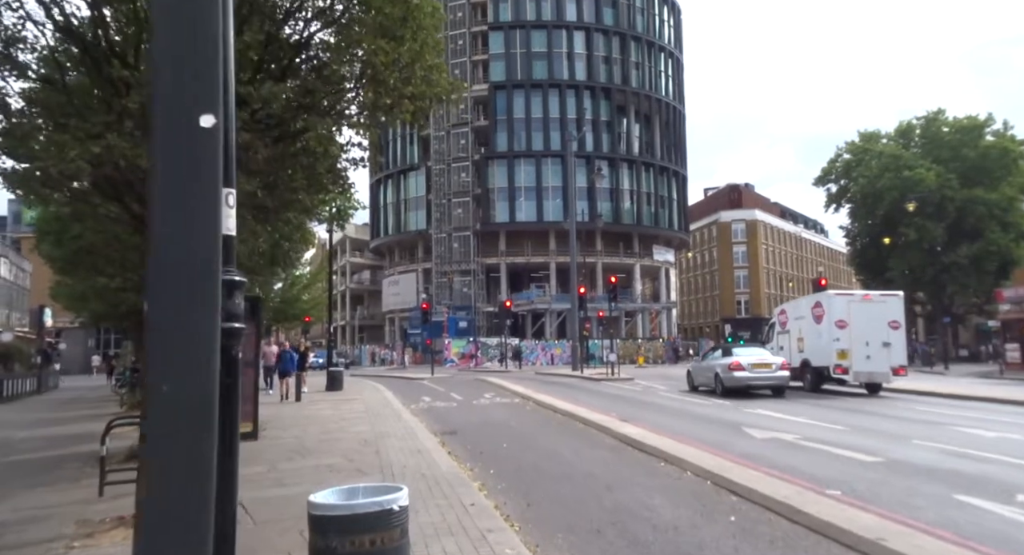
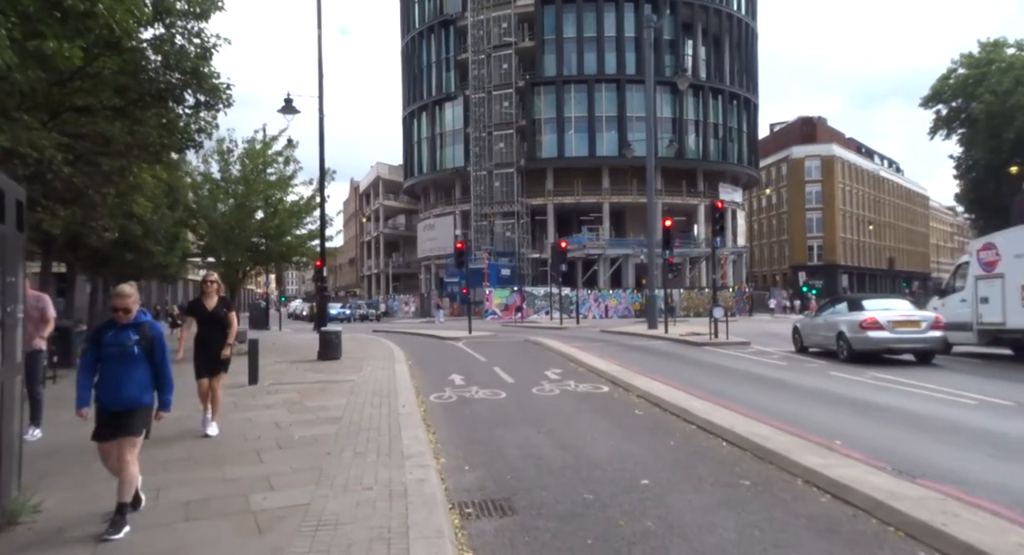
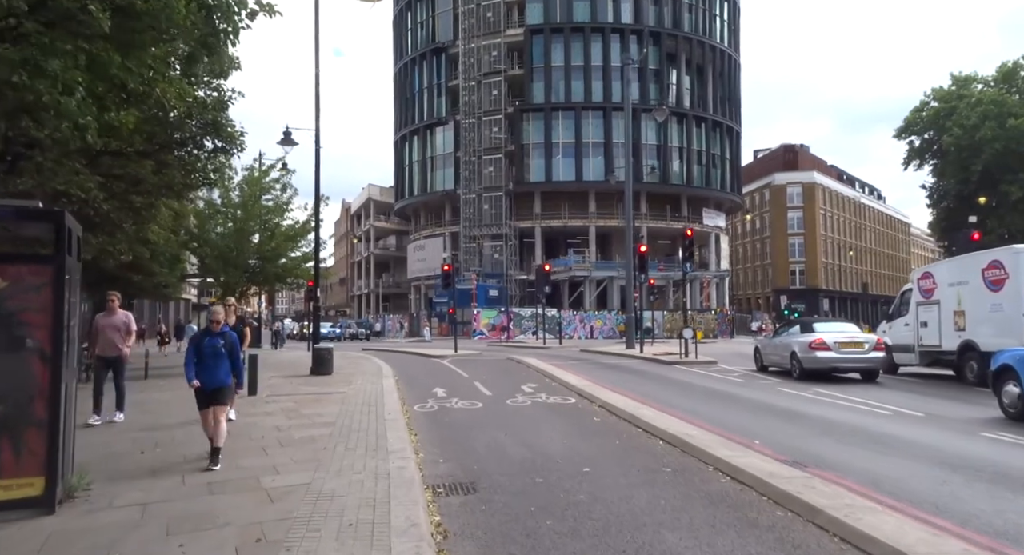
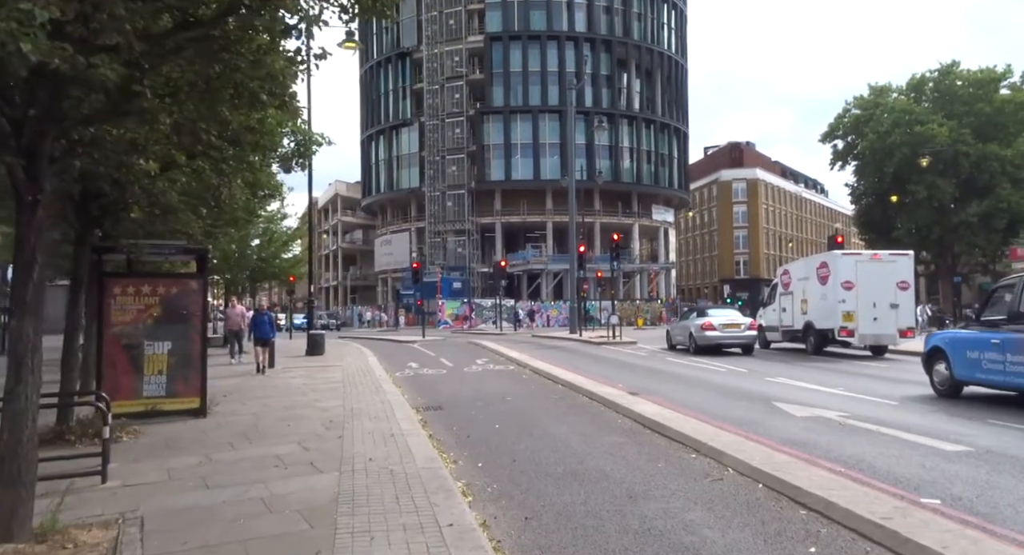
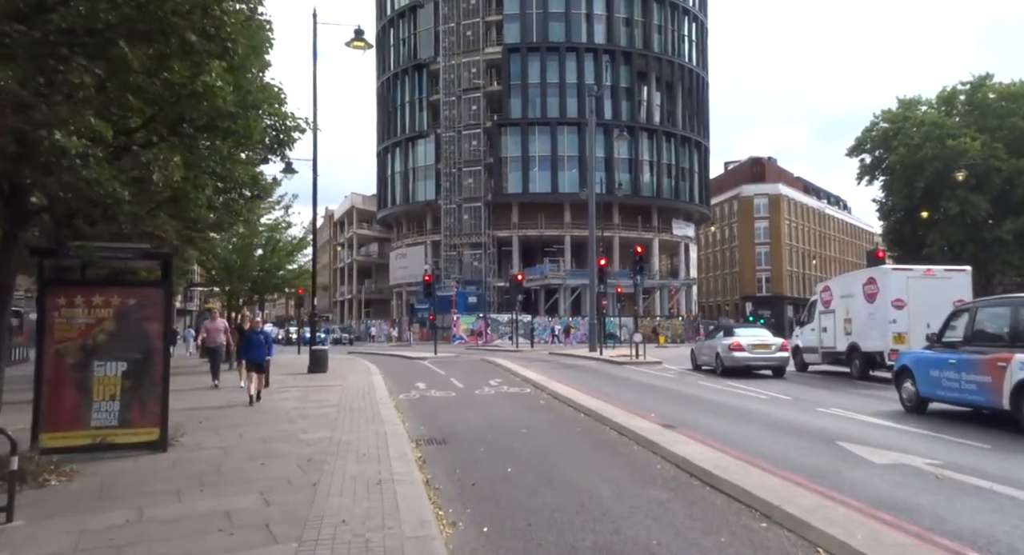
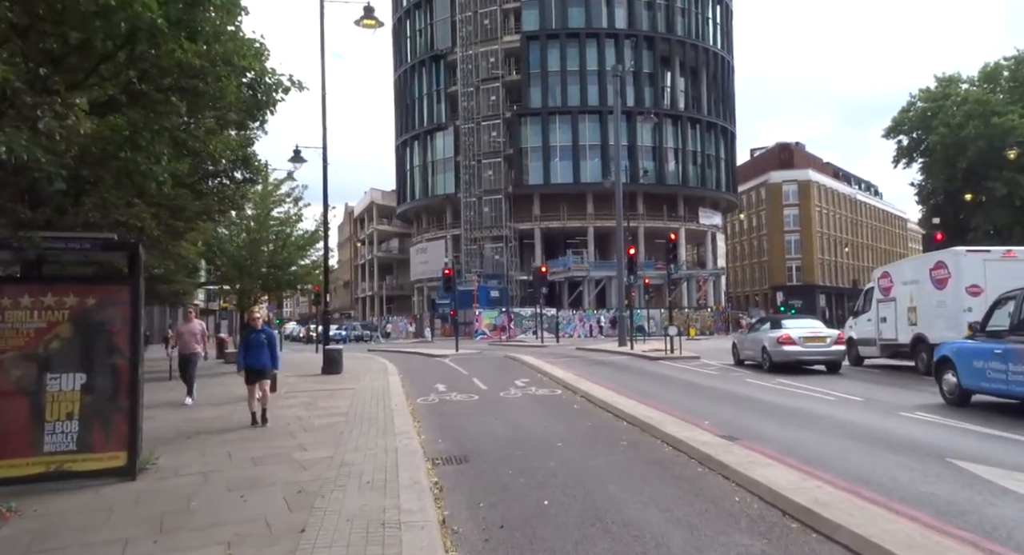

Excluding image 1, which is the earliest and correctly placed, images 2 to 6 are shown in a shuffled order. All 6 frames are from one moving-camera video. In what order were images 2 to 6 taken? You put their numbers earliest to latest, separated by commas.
4, 5, 6, 3, 2
